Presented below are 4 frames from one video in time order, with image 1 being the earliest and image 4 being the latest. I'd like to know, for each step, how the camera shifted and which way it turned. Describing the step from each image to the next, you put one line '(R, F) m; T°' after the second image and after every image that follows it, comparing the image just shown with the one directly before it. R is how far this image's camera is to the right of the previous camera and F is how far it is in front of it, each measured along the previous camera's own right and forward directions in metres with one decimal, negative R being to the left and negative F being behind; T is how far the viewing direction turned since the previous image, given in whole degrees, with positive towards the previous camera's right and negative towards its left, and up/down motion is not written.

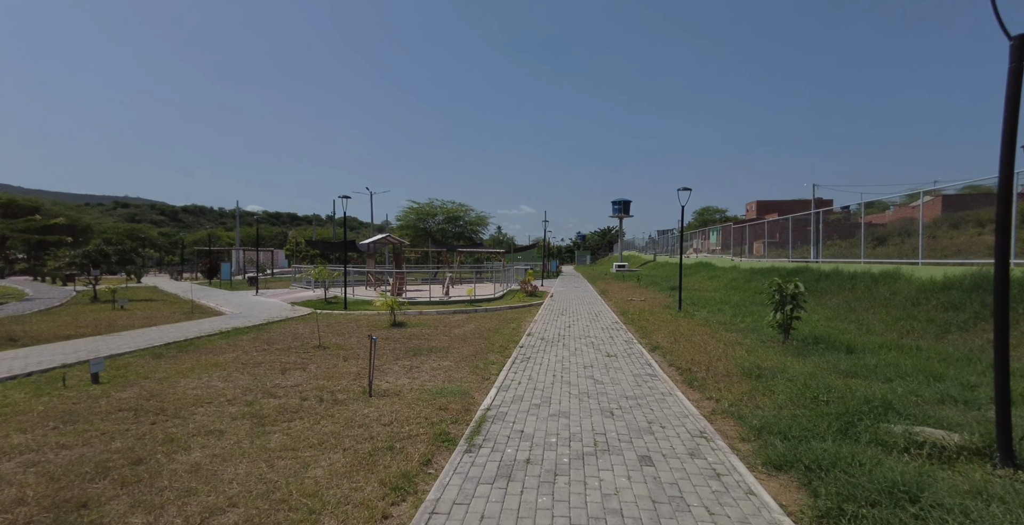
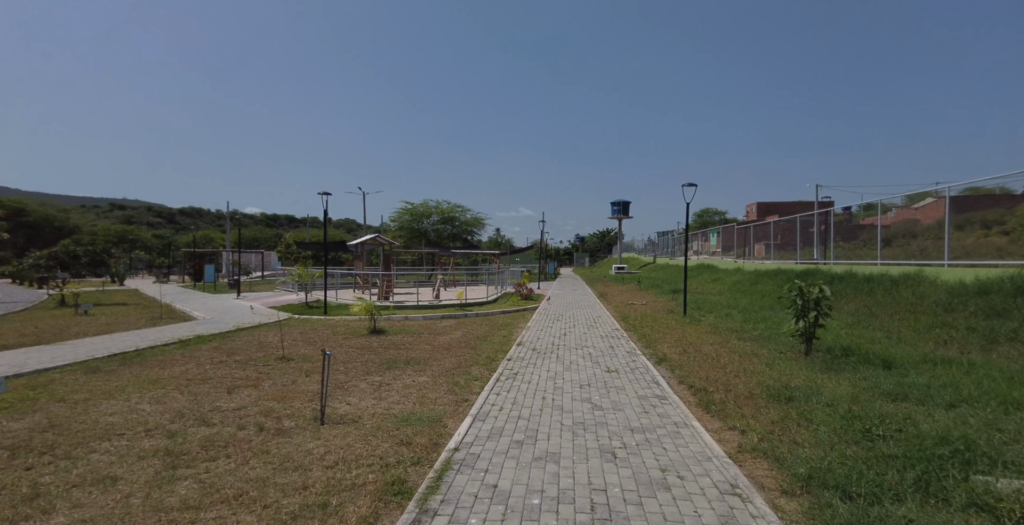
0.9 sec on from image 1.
(+0.2, +1.0) m; 0°
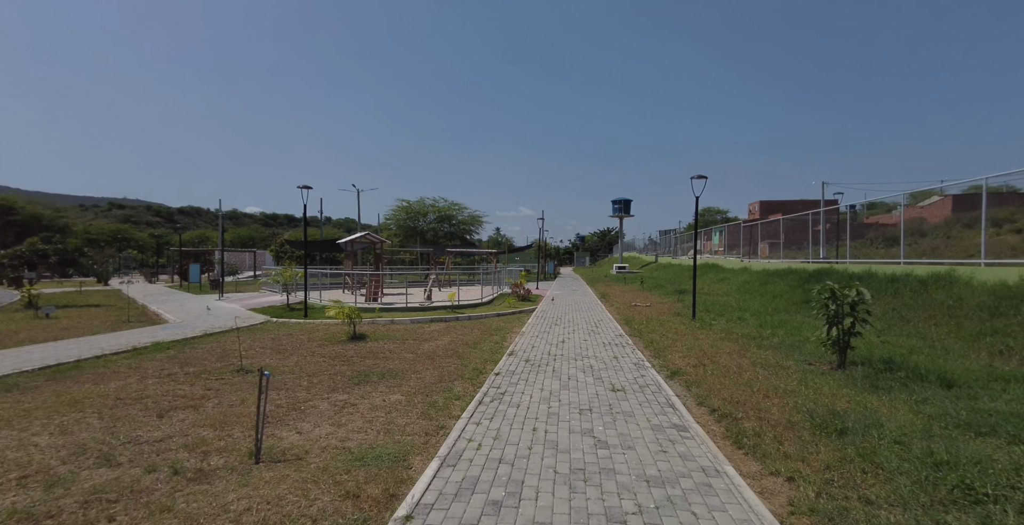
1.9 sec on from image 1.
(+0.2, +1.1) m; 0°
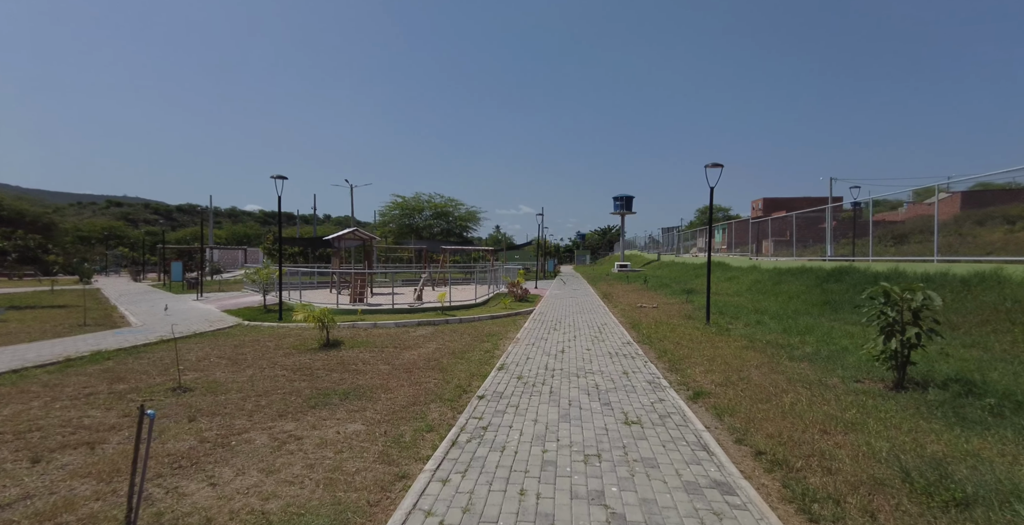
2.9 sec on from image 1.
(+0.1, +1.3) m; 0°
